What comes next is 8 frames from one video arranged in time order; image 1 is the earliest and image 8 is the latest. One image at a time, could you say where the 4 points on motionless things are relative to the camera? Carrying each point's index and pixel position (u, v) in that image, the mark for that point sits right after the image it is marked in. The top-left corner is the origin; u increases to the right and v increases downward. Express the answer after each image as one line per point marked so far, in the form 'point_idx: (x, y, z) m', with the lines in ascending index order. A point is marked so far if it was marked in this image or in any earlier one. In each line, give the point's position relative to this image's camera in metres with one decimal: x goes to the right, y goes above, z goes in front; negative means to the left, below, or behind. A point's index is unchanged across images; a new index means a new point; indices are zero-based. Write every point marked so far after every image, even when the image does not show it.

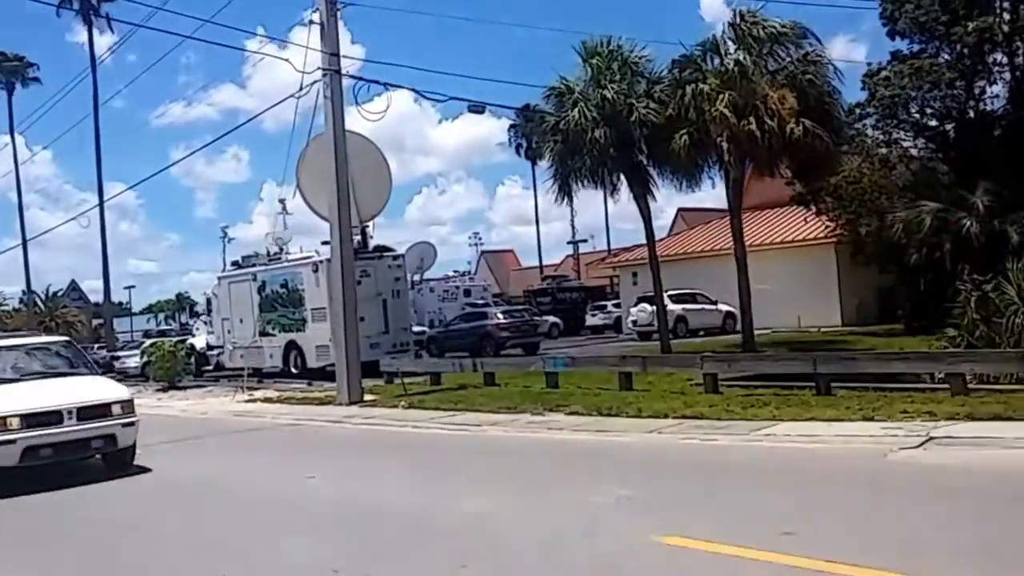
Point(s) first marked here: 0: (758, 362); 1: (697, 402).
0: (+4.0, -1.2, +18.3) m
1: (+2.9, -1.8, +17.5) m
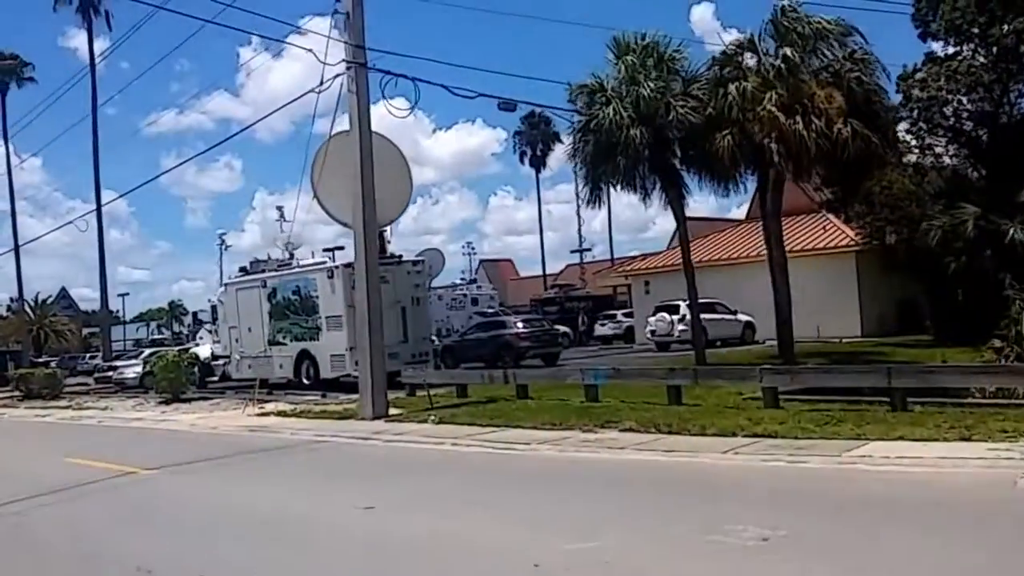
0: (+4.7, -1.3, +17.1) m
1: (+3.6, -1.9, +16.2) m
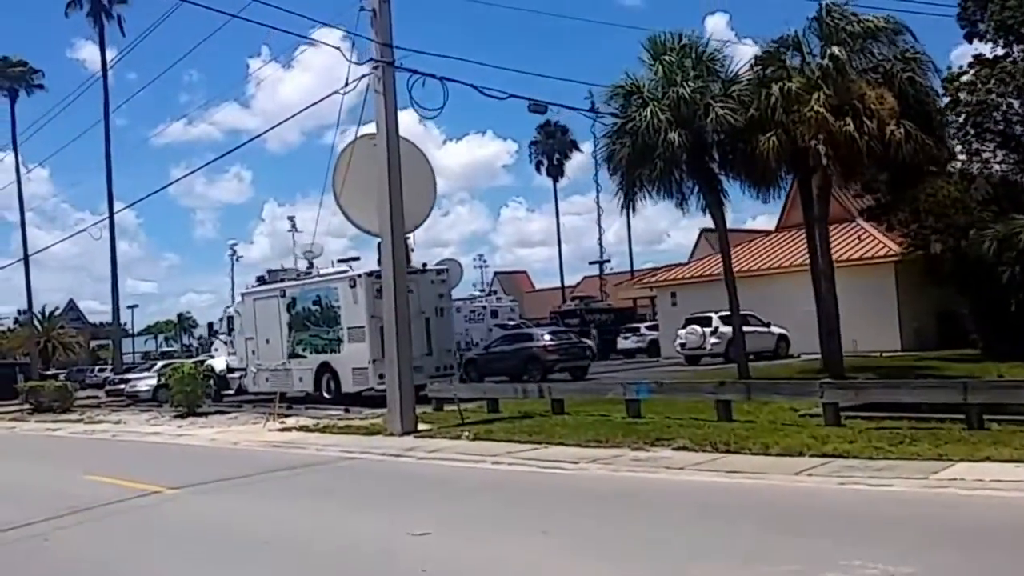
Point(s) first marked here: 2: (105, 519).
0: (+5.3, -1.5, +15.9) m
1: (+4.2, -2.0, +15.1) m
2: (-4.4, -2.5, +12.1) m
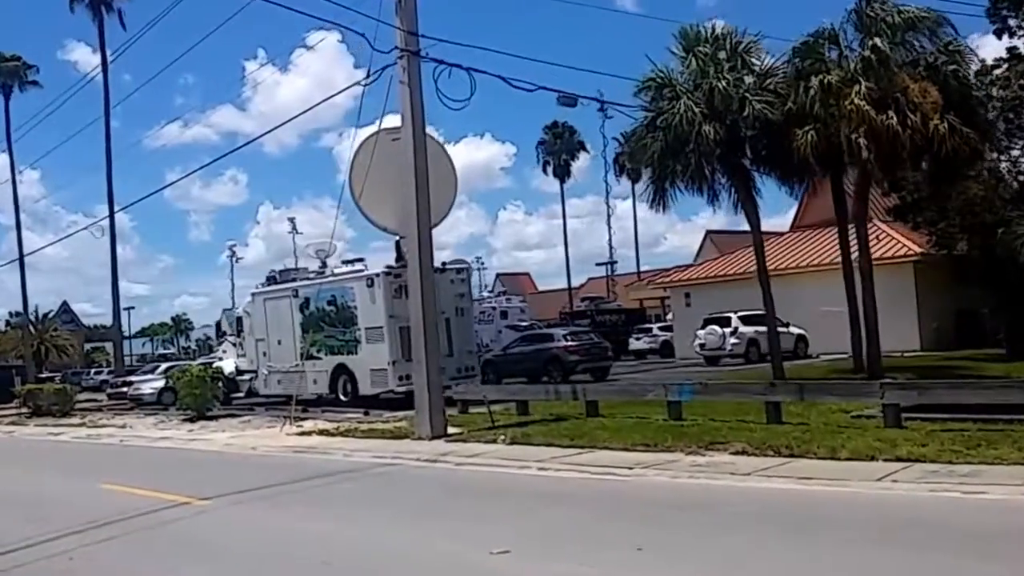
0: (+5.9, -1.4, +15.1) m
1: (+4.8, -1.9, +14.3) m
2: (-3.7, -2.4, +11.2) m
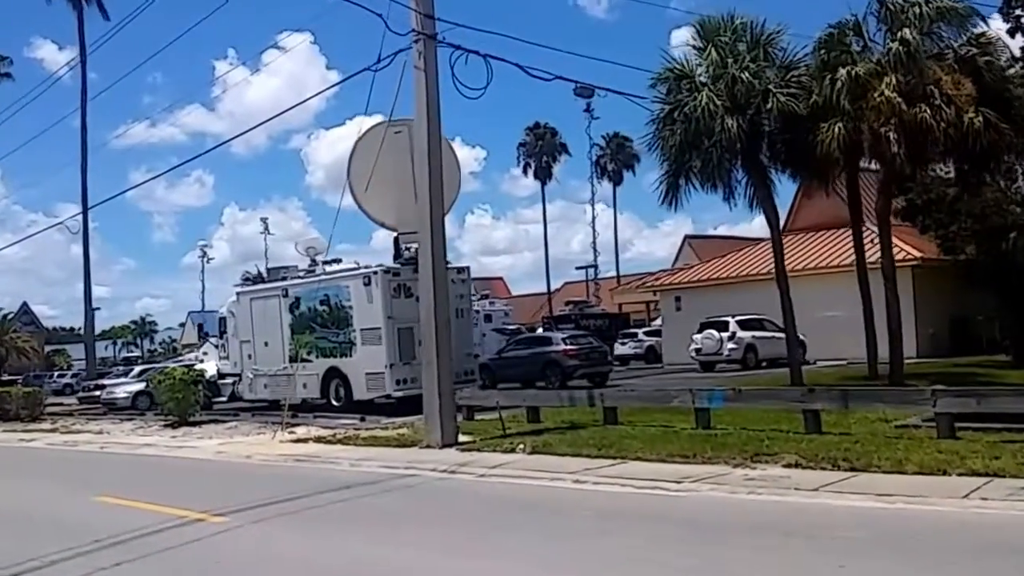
0: (+6.3, -1.4, +14.2) m
1: (+5.3, -1.9, +13.3) m
2: (-3.2, -2.3, +9.9) m
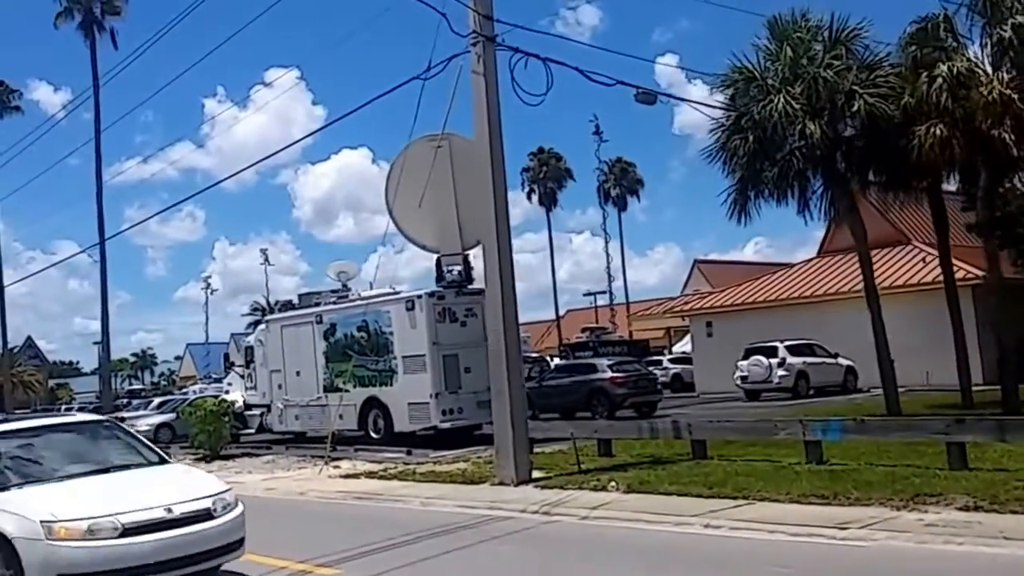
0: (+7.6, -1.5, +12.3) m
1: (+6.6, -2.0, +11.4) m
2: (-1.8, -2.4, +7.8) m
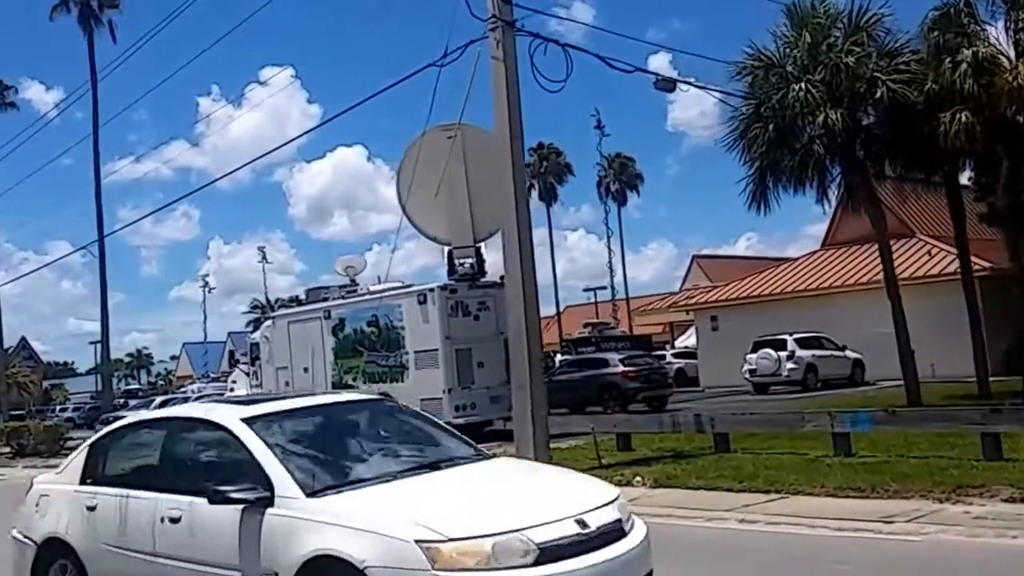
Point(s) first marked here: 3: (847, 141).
0: (+7.9, -1.4, +12.0) m
1: (+6.9, -1.9, +11.1) m
2: (-1.4, -2.3, +7.5) m
3: (+5.9, +2.6, +19.8) m
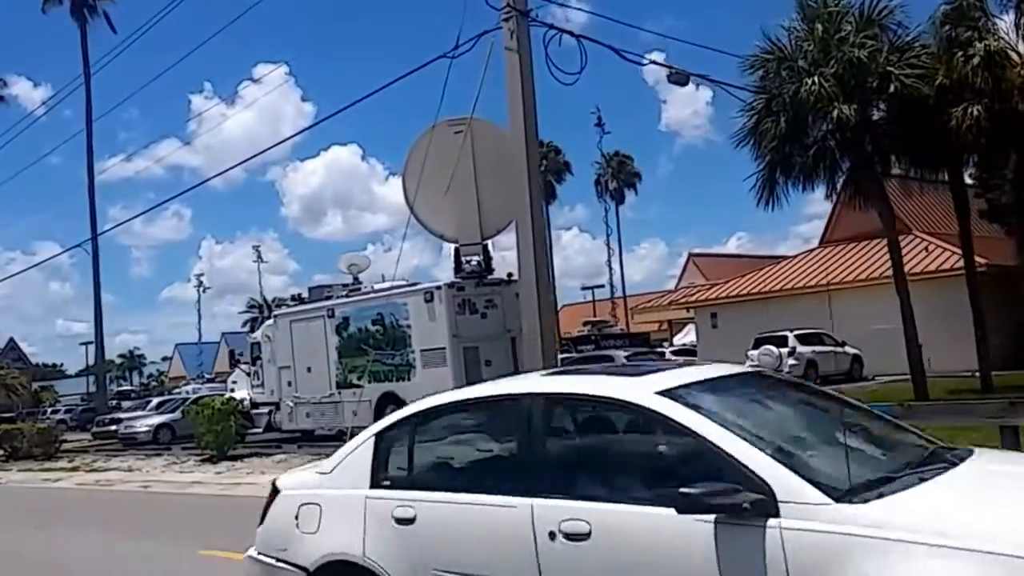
0: (+8.2, -1.3, +12.0) m
1: (+7.2, -1.8, +11.1) m
2: (-1.2, -2.3, +7.4) m
3: (+6.1, +2.6, +19.7) m
